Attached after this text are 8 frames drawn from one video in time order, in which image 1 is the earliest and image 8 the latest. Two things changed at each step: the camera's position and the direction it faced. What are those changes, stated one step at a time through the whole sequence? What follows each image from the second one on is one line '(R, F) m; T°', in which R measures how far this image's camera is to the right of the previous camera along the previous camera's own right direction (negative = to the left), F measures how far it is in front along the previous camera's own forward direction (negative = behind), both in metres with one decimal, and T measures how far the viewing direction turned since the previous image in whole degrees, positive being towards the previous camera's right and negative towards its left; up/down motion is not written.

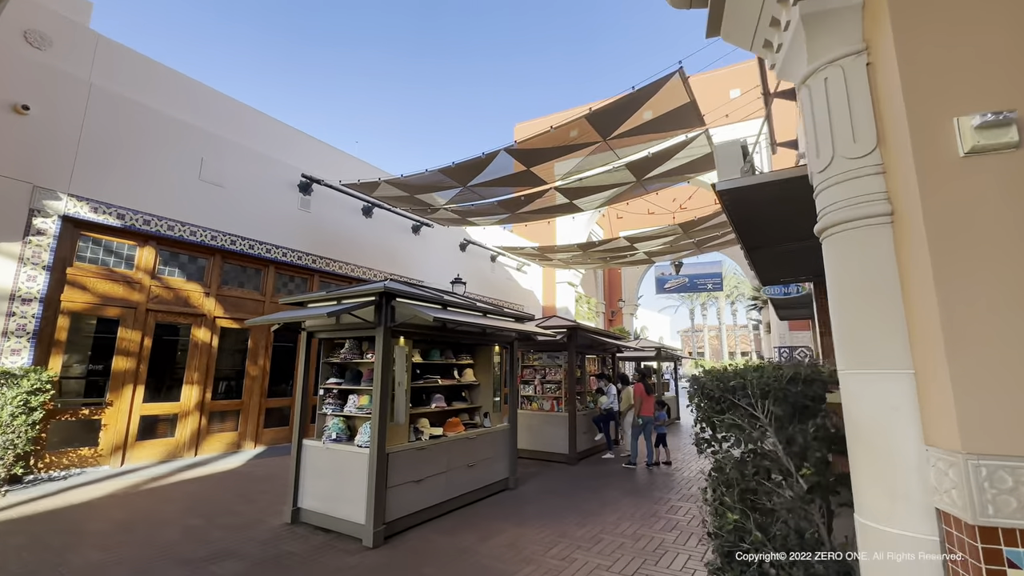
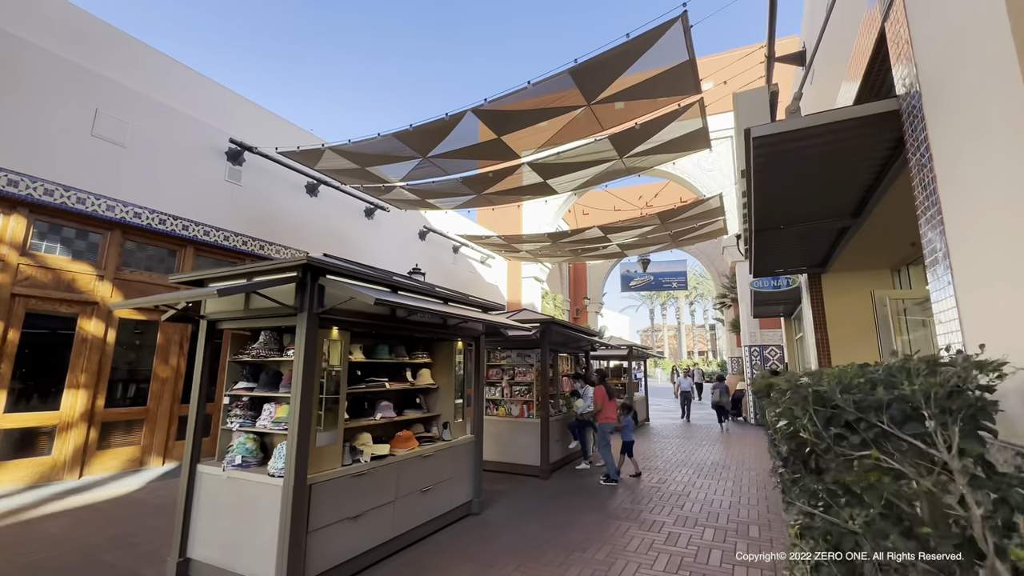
(-0.1, +1.1) m; +5°
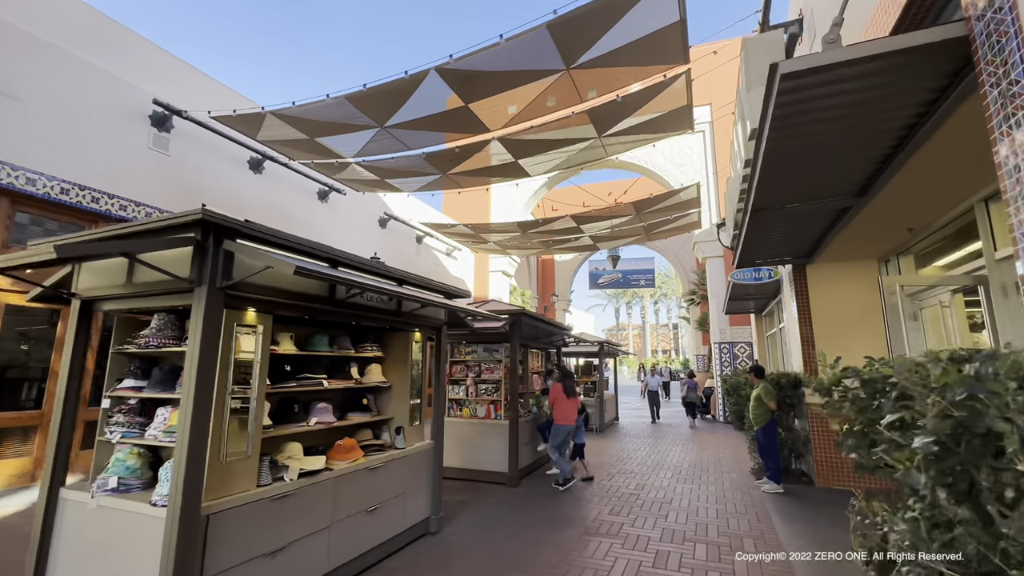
(0.0, +0.7) m; +4°
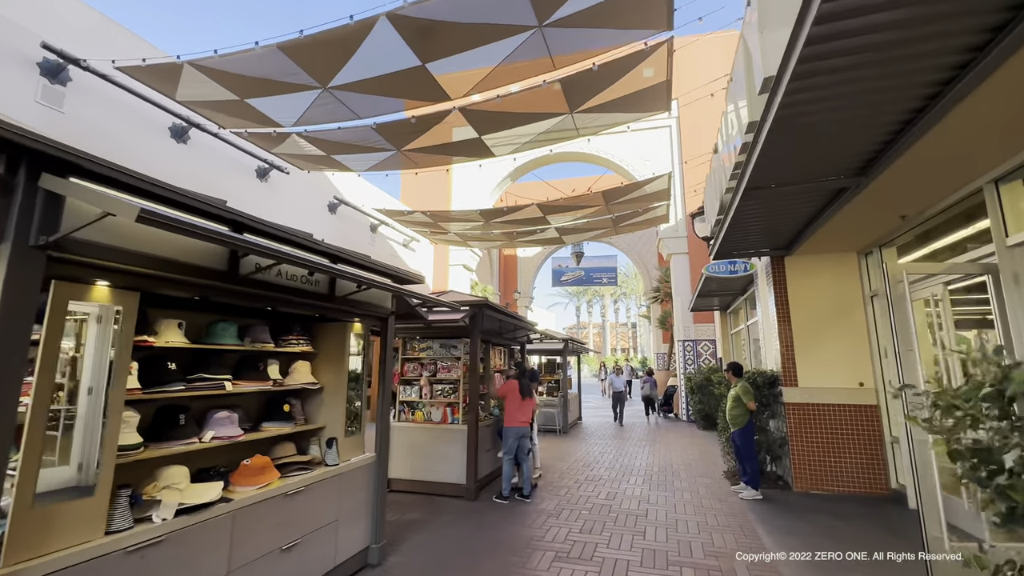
(0.0, +0.7) m; +5°
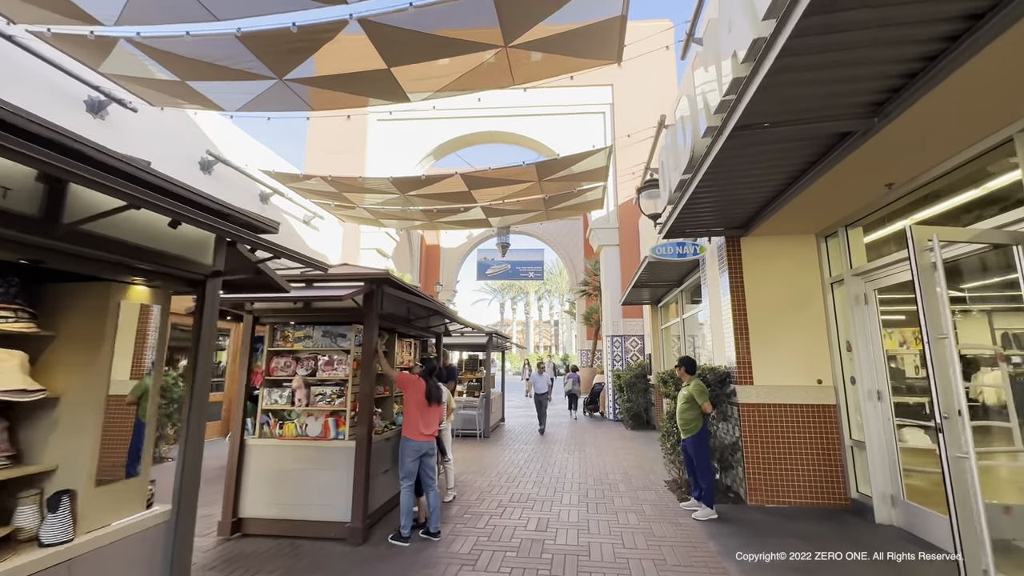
(+0.1, +1.4) m; +10°
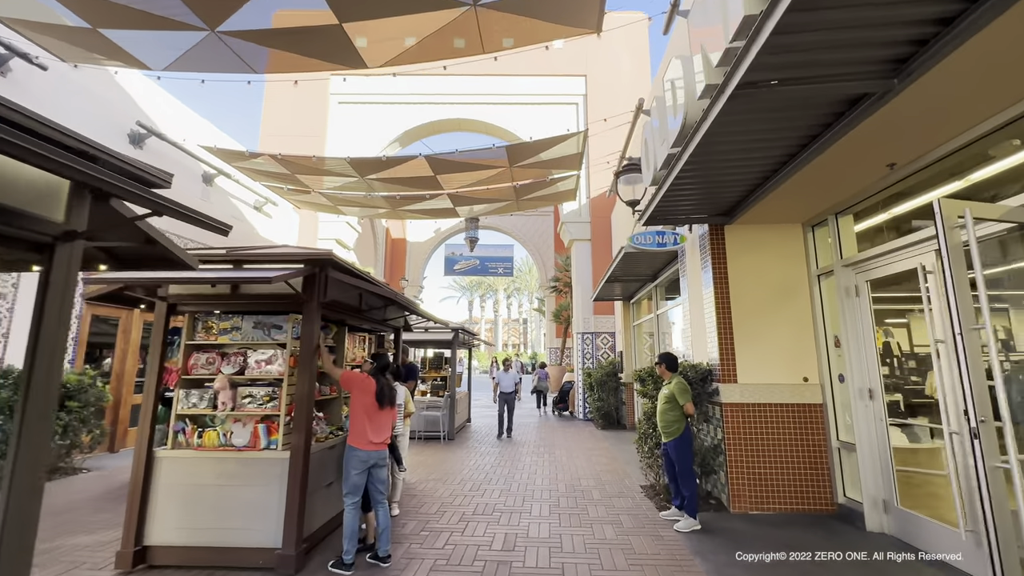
(0.0, +0.6) m; +4°
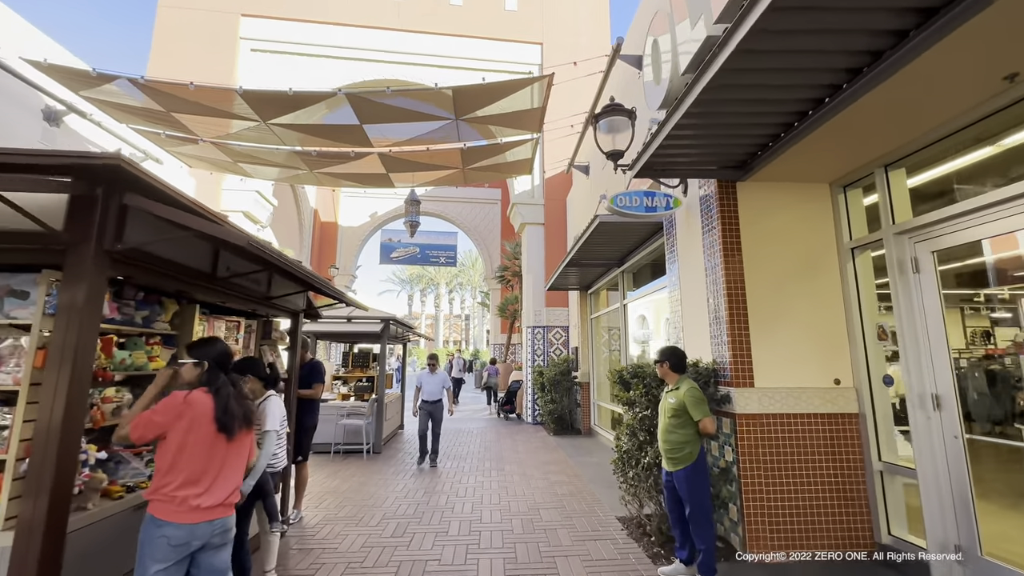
(0.0, +1.5) m; +7°
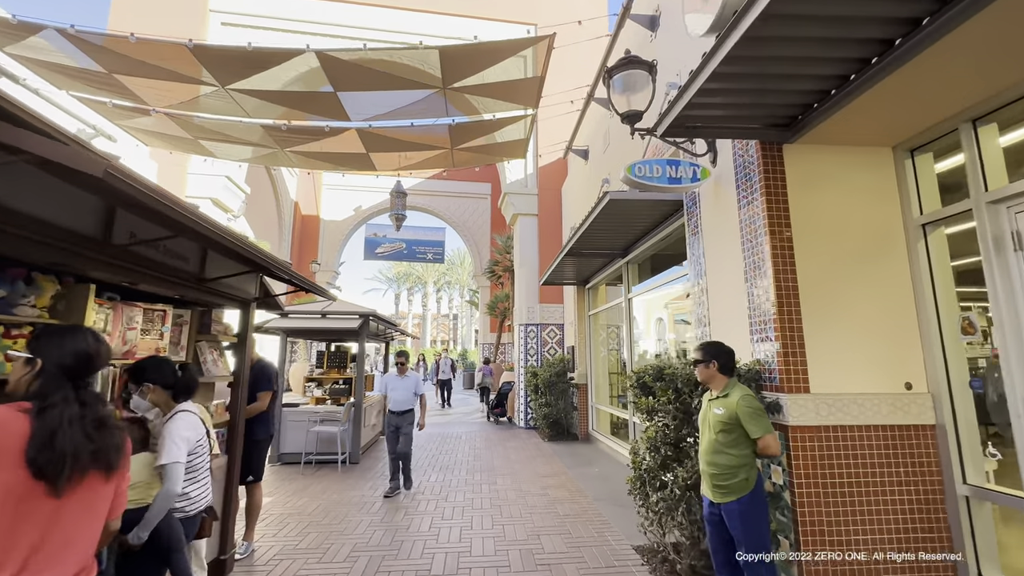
(-0.1, +0.8) m; +1°
